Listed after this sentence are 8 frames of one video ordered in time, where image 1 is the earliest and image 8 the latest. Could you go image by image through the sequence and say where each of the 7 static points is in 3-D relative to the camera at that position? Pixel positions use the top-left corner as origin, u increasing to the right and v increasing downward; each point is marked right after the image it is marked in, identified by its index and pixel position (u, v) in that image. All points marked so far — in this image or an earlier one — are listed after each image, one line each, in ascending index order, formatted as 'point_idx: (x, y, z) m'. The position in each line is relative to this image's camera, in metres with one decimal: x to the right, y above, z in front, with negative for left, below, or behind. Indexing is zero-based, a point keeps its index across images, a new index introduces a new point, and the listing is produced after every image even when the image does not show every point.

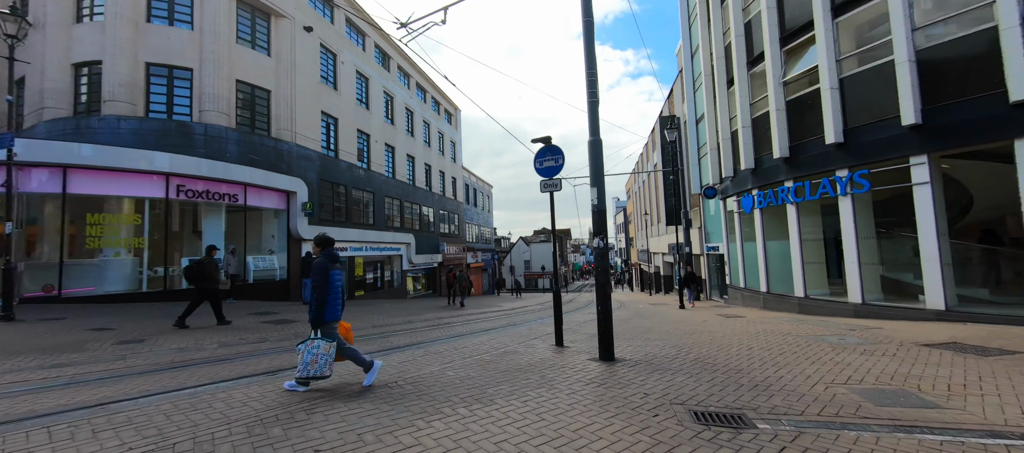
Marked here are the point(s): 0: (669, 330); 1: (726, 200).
0: (+3.4, -2.2, +8.6) m
1: (+8.5, +1.1, +15.9) m
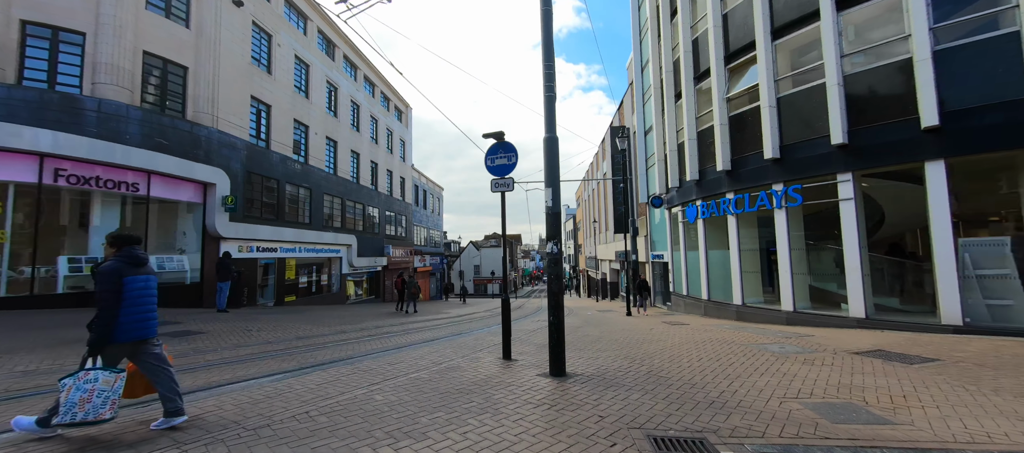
0: (+2.3, -2.4, +8.5) m
1: (+6.5, +0.7, +16.4) m
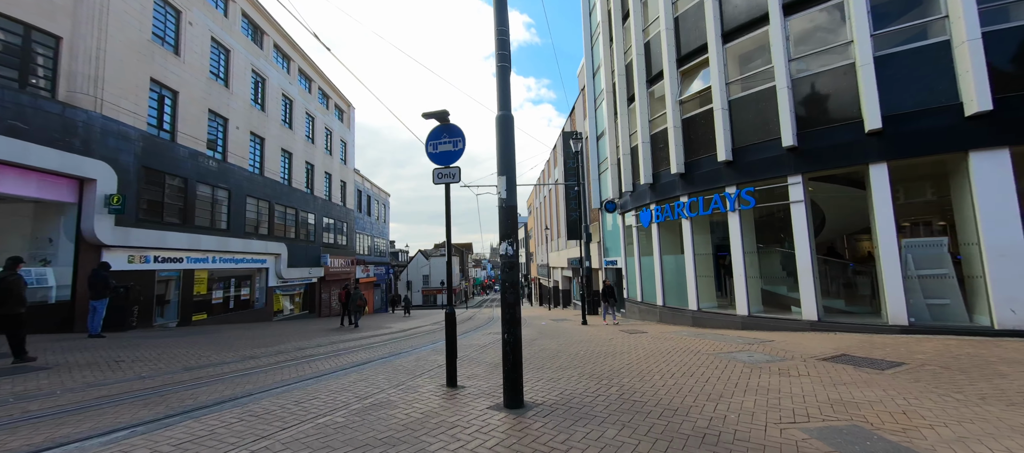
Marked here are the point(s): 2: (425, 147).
0: (+1.3, -2.4, +7.7) m
1: (+4.6, +0.5, +16.1) m
2: (-1.1, +1.0, +5.2) m
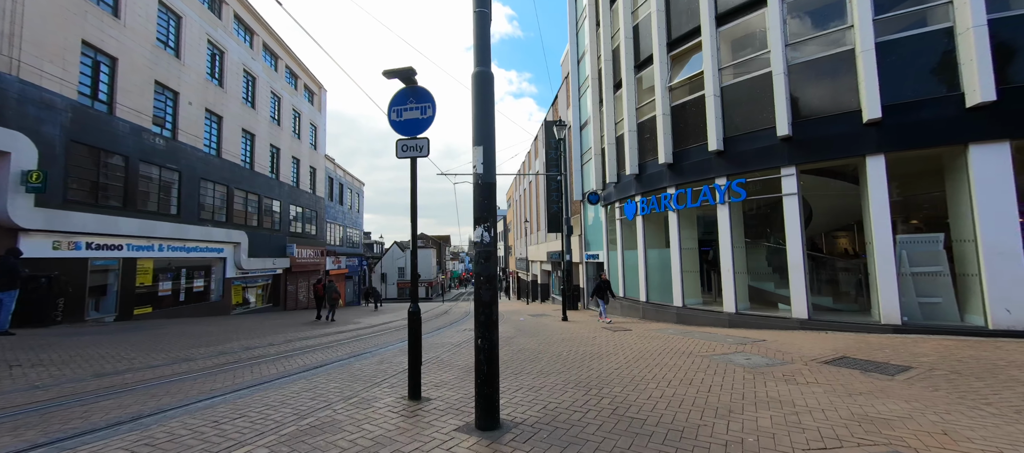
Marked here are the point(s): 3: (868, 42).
0: (+0.9, -2.2, +7.0) m
1: (+3.8, +0.8, +15.6) m
2: (-1.3, +1.2, +4.3) m
3: (+7.3, +3.8, +8.4) m
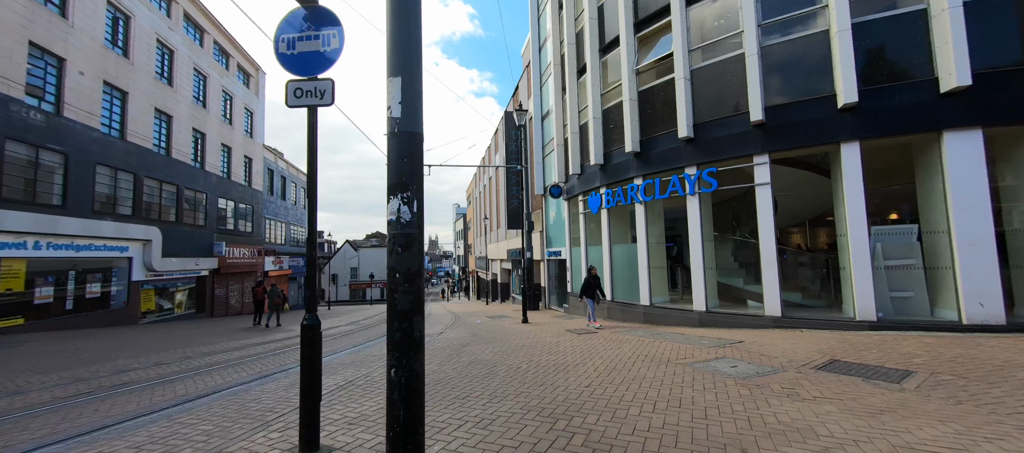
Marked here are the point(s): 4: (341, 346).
0: (+0.1, -2.0, +5.9) m
1: (+2.2, +1.0, +14.7) m
2: (-1.8, +1.4, +3.0) m
3: (+6.5, +4.0, +7.9) m
4: (-4.1, -2.8, +9.6) m
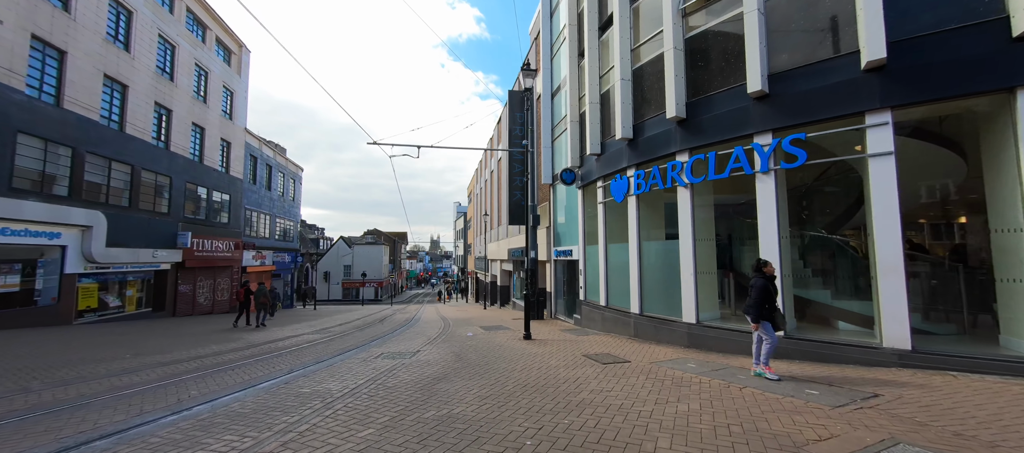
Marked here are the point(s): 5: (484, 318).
0: (+0.1, -1.8, +3.3) m
1: (+2.3, +1.1, +12.1) m
2: (-1.8, +1.7, +0.4) m
3: (+6.6, +4.1, +5.2) m
4: (-4.1, -2.5, +7.0) m
5: (-1.2, -4.0, +18.1) m
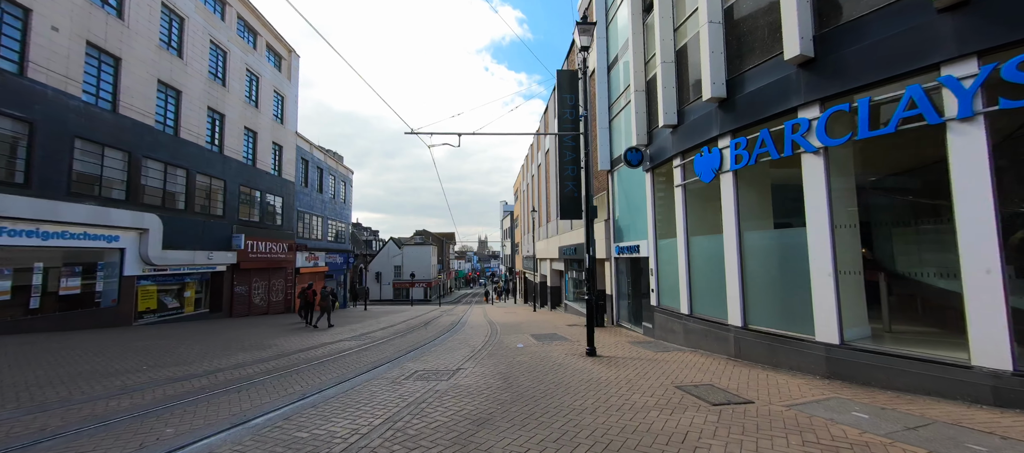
0: (+0.5, -1.6, +1.5) m
1: (+3.7, +1.4, +9.9) m
2: (-1.8, +1.9, -1.1) m
3: (+7.0, +4.4, +2.6) m
4: (-3.2, -2.4, +5.6) m
5: (+1.0, -3.8, +16.3) m
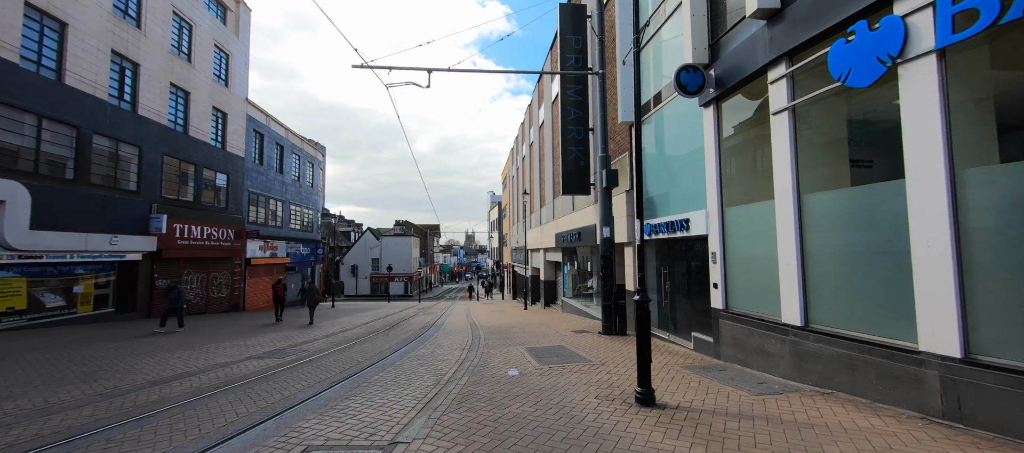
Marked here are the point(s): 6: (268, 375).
0: (+0.6, -1.0, -2.3) m
1: (+3.5, +2.1, +6.2) m
2: (-1.6, +2.4, -5.1) m
3: (+7.1, +5.0, -1.0) m
4: (-3.3, -1.7, +1.7) m
5: (+0.6, -3.1, +12.5) m
6: (-4.2, -2.6, +6.9) m
